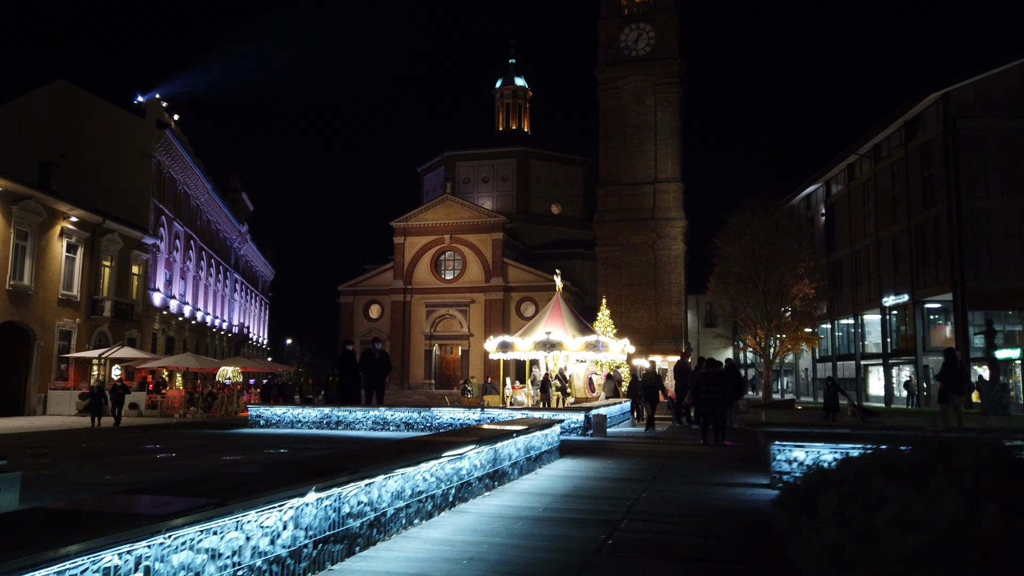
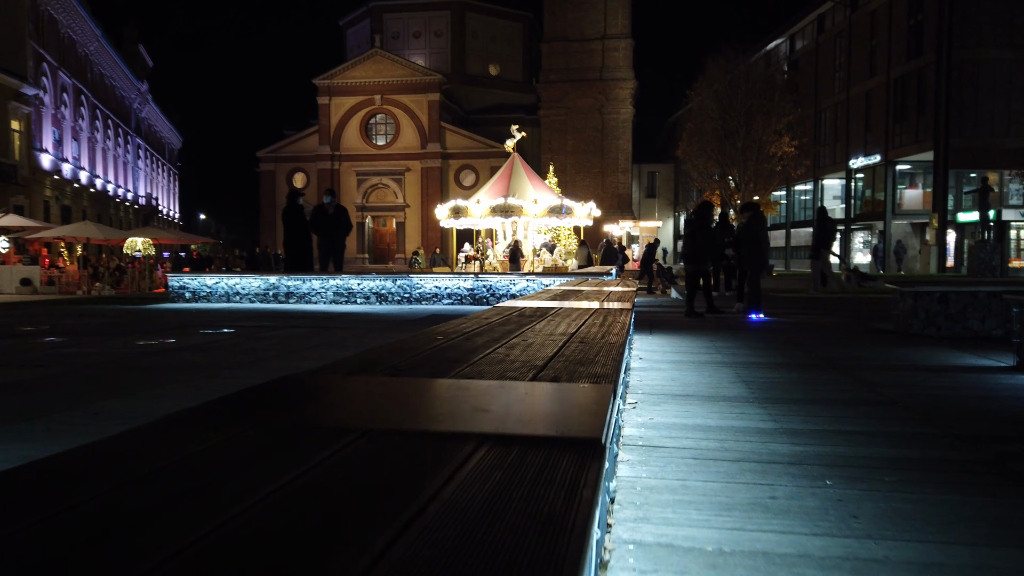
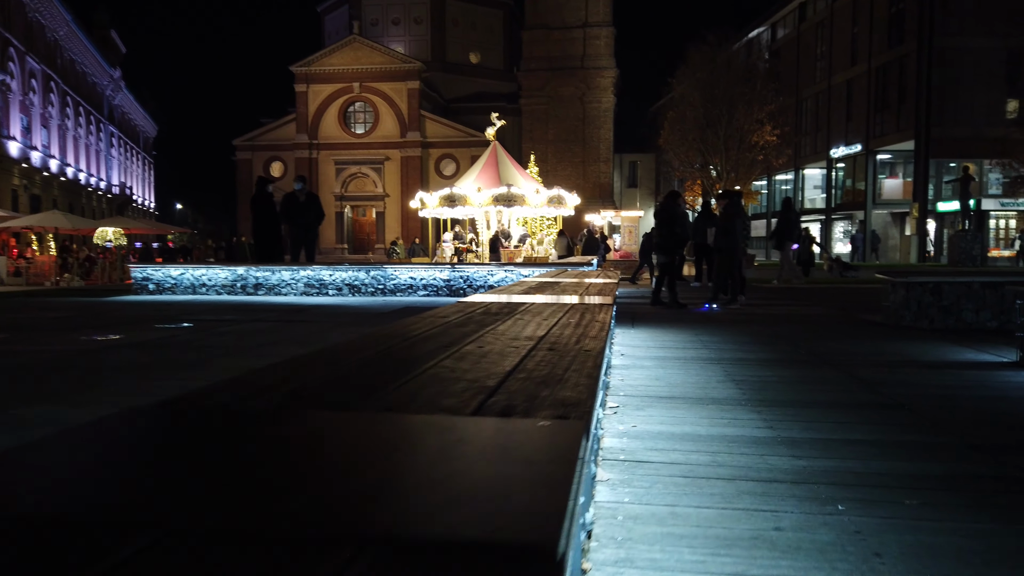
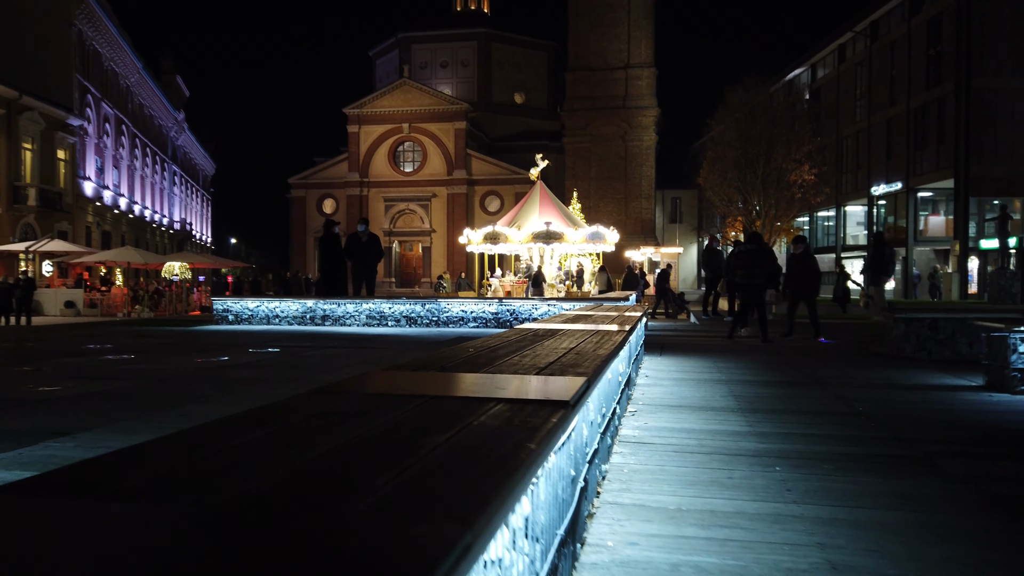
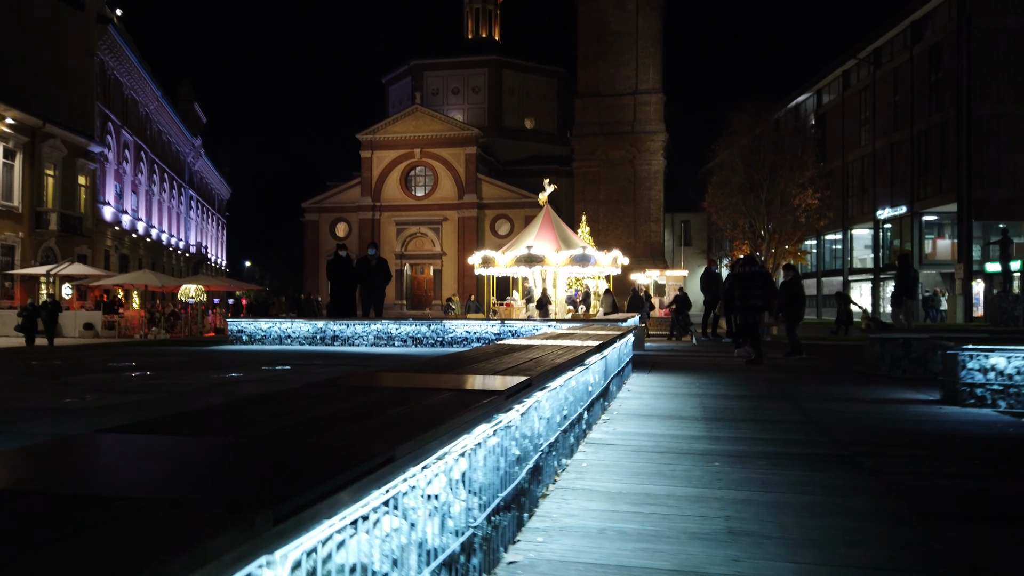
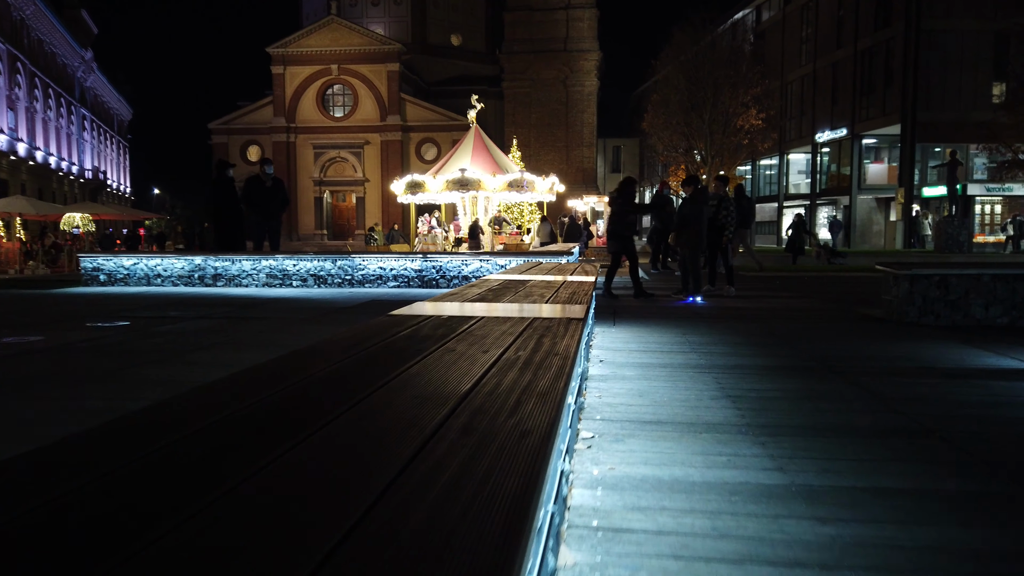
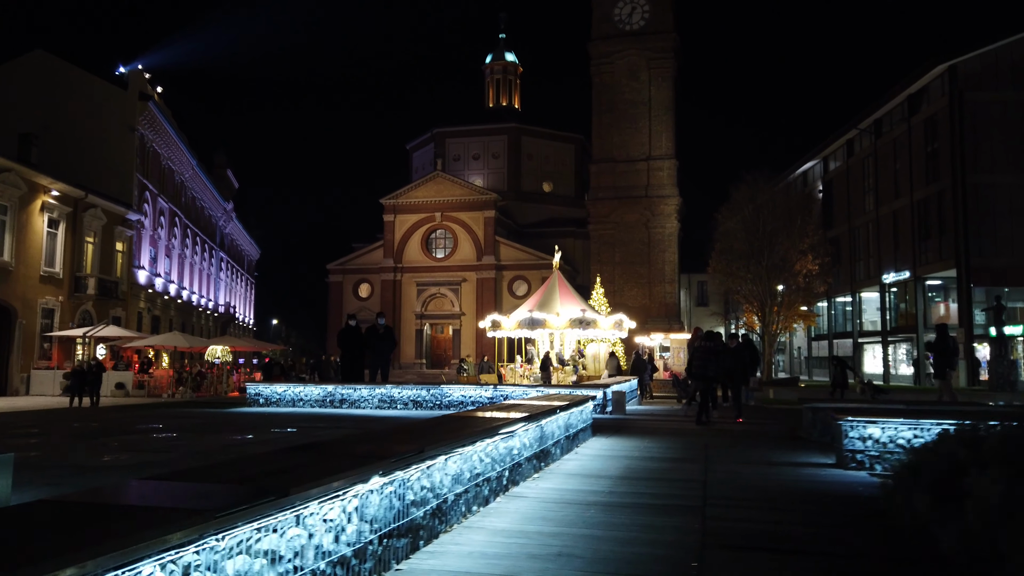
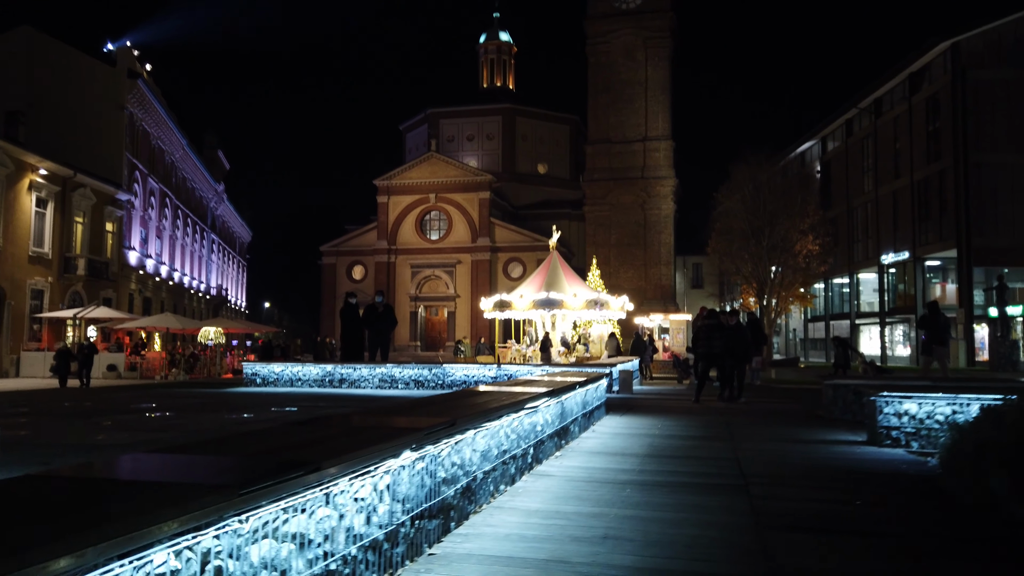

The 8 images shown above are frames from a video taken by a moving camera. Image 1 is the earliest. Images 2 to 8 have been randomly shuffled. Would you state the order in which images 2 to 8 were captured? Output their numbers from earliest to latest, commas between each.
7, 8, 5, 4, 2, 3, 6
